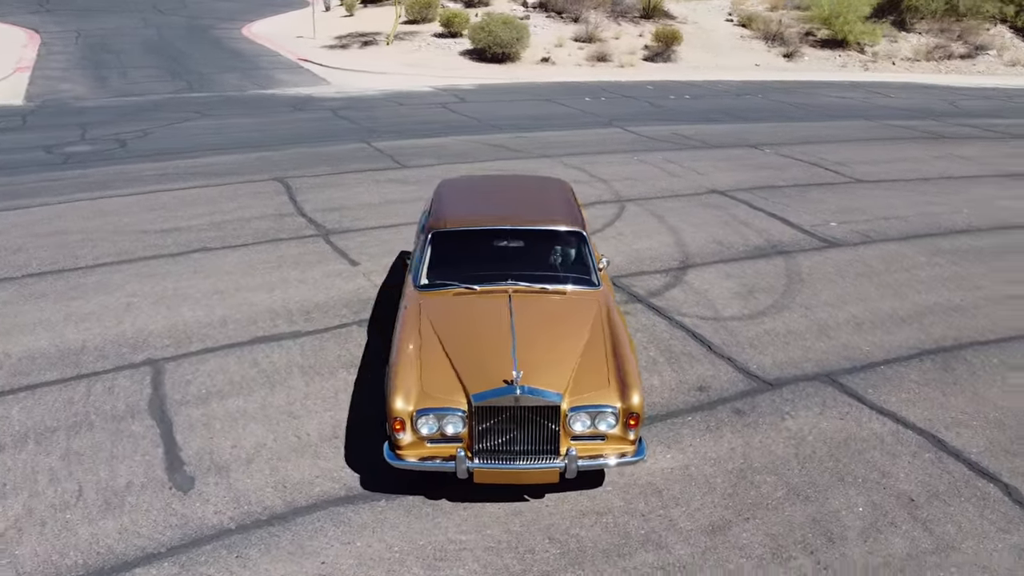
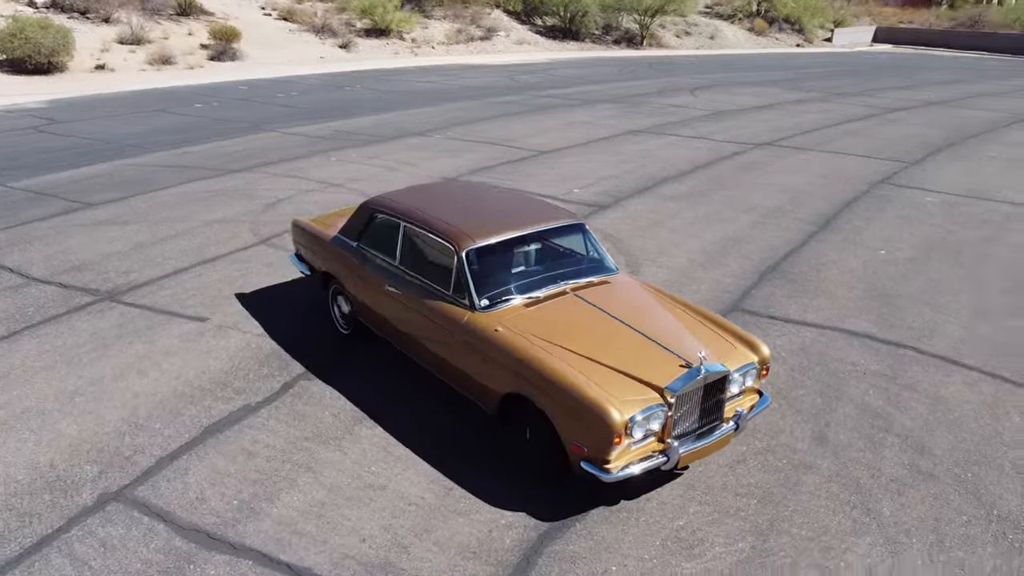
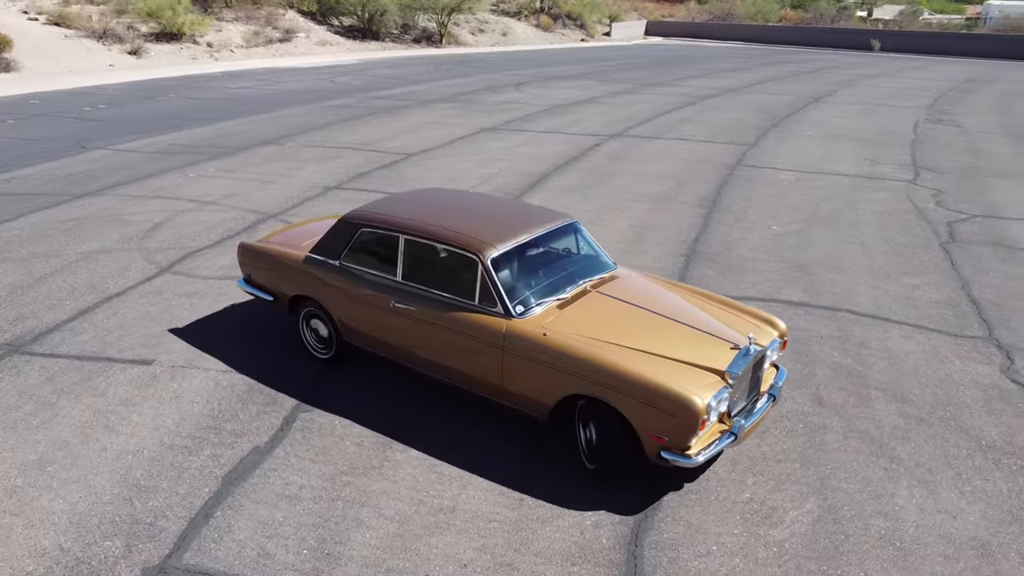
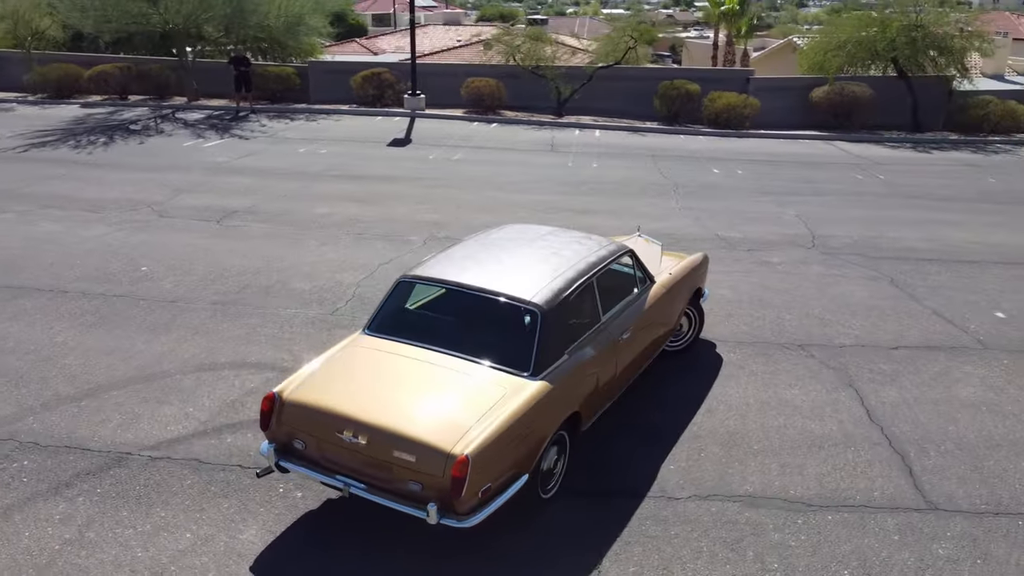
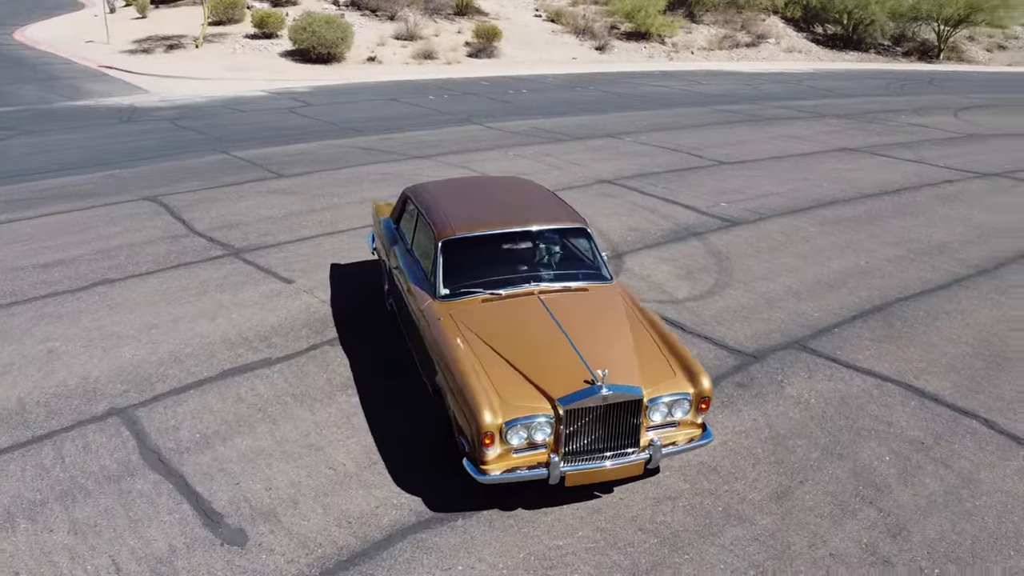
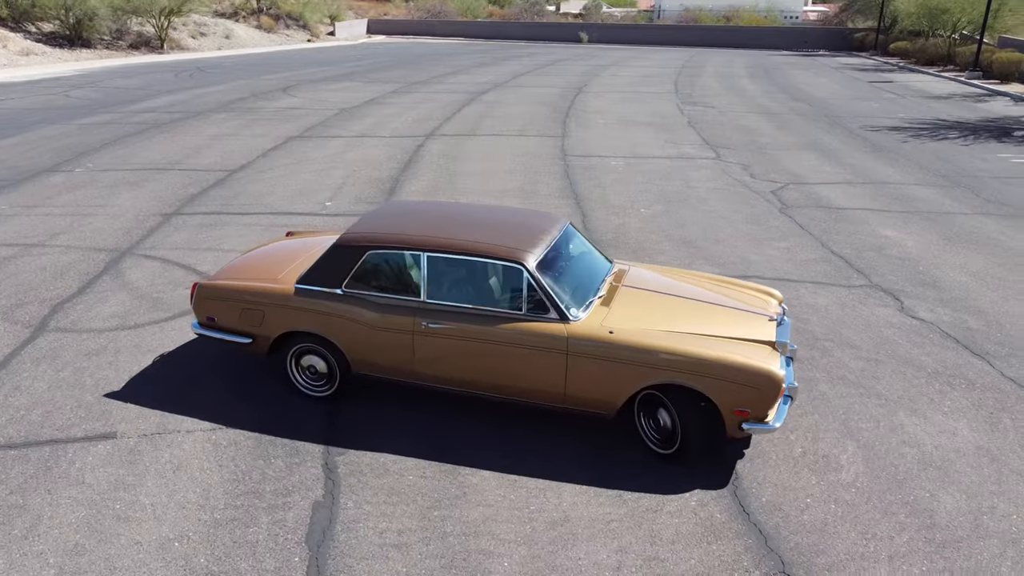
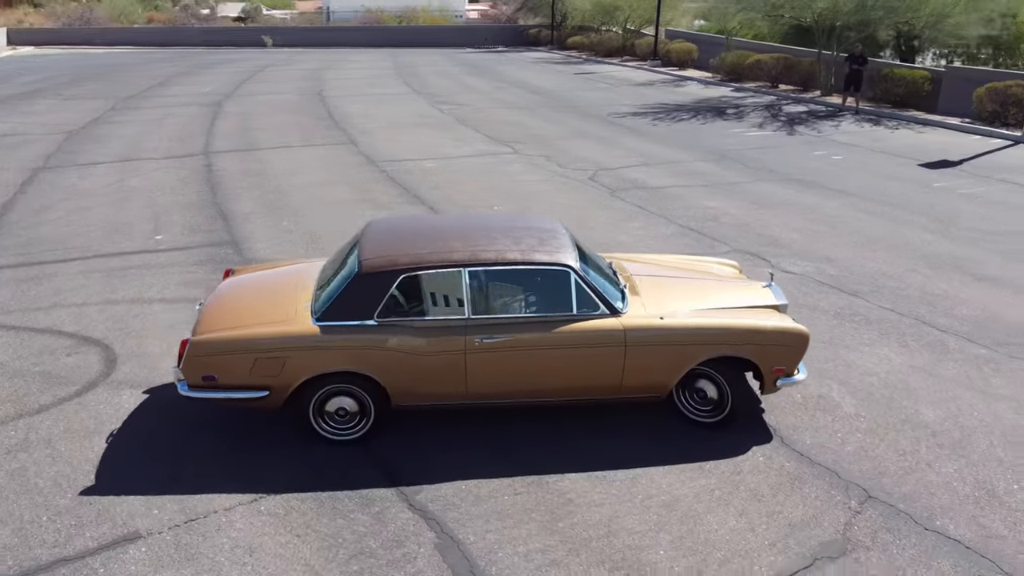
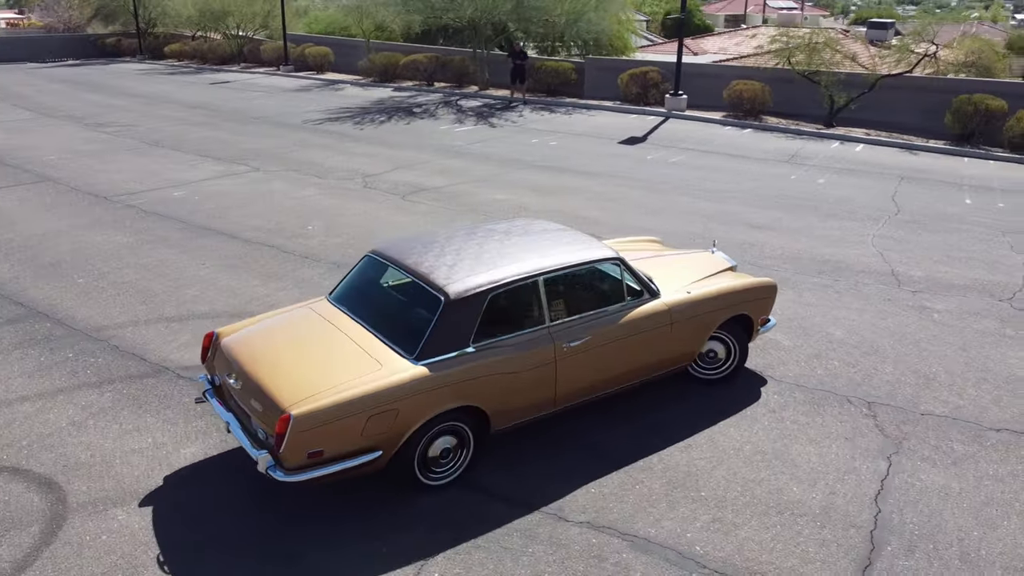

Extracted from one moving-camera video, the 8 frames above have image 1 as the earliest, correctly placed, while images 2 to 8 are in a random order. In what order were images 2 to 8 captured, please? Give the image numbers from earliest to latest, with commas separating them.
5, 2, 3, 6, 7, 8, 4
